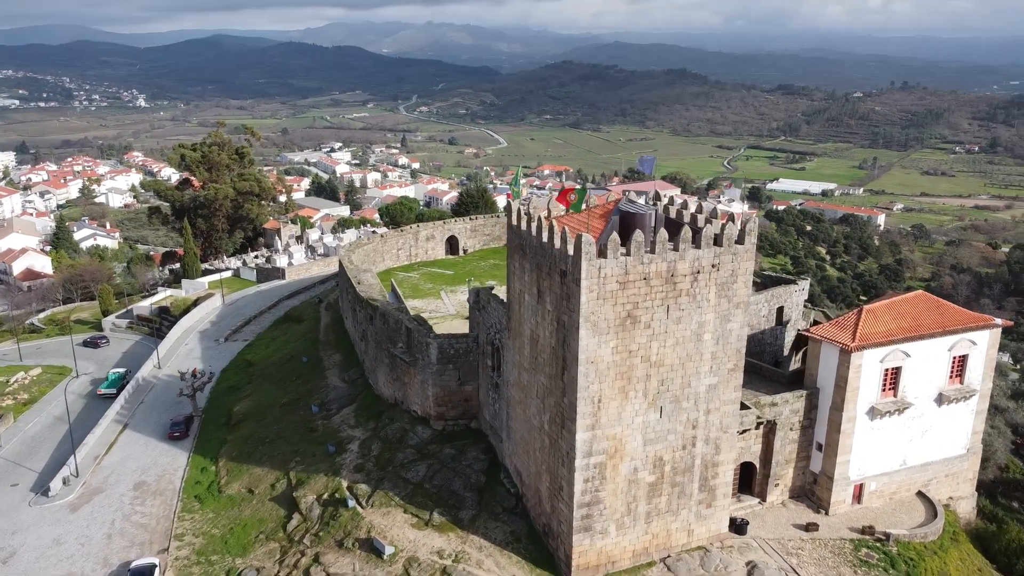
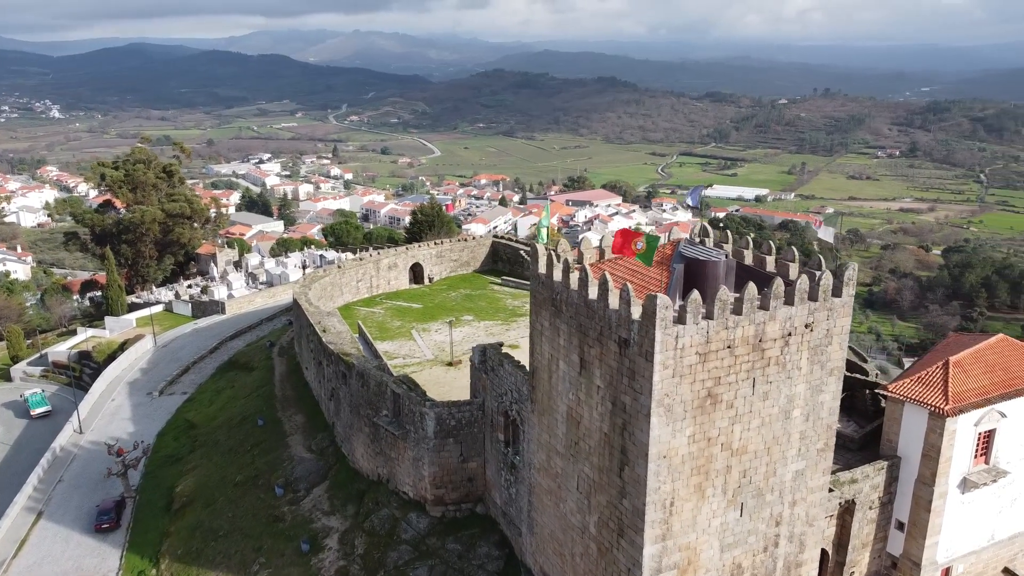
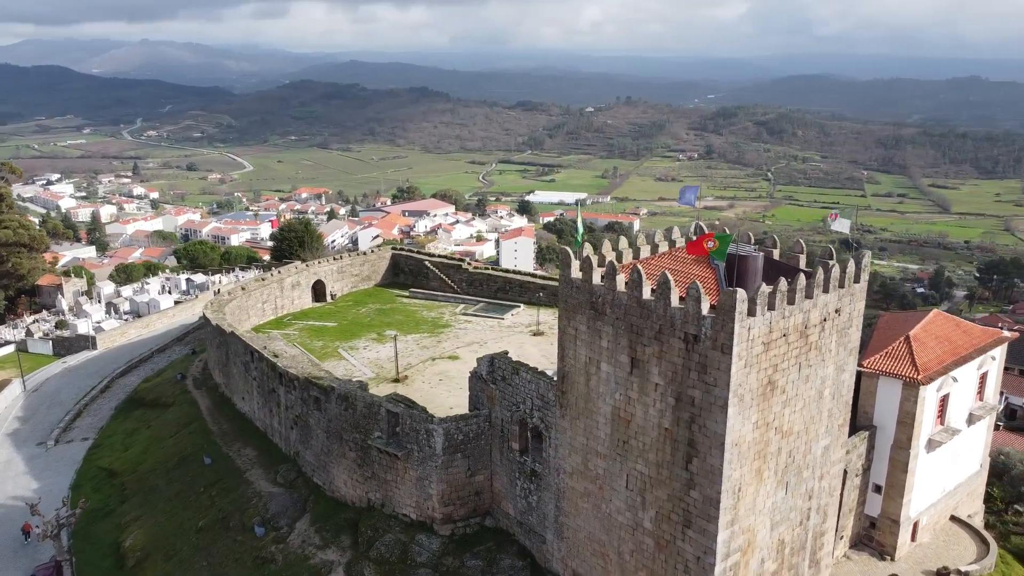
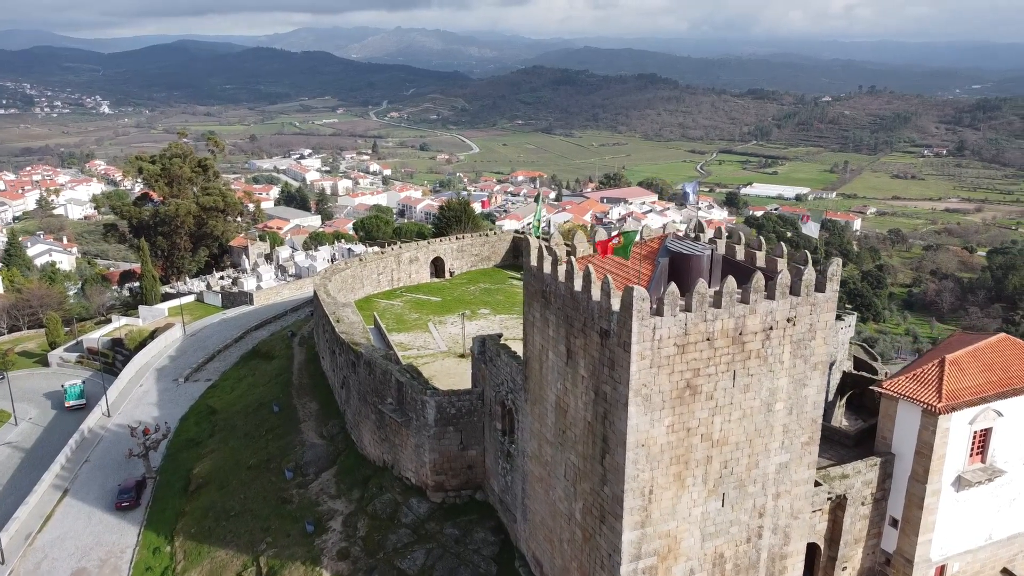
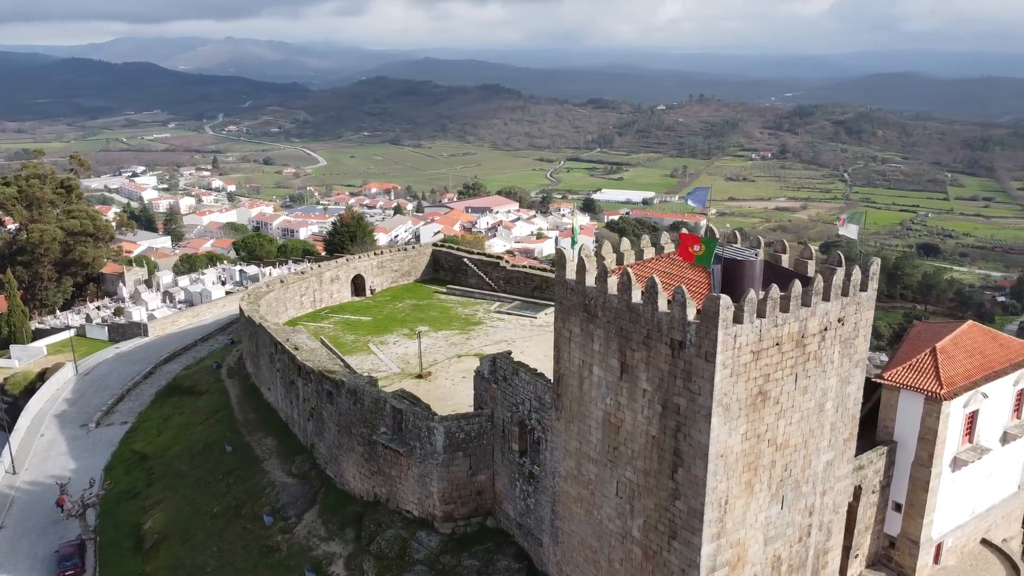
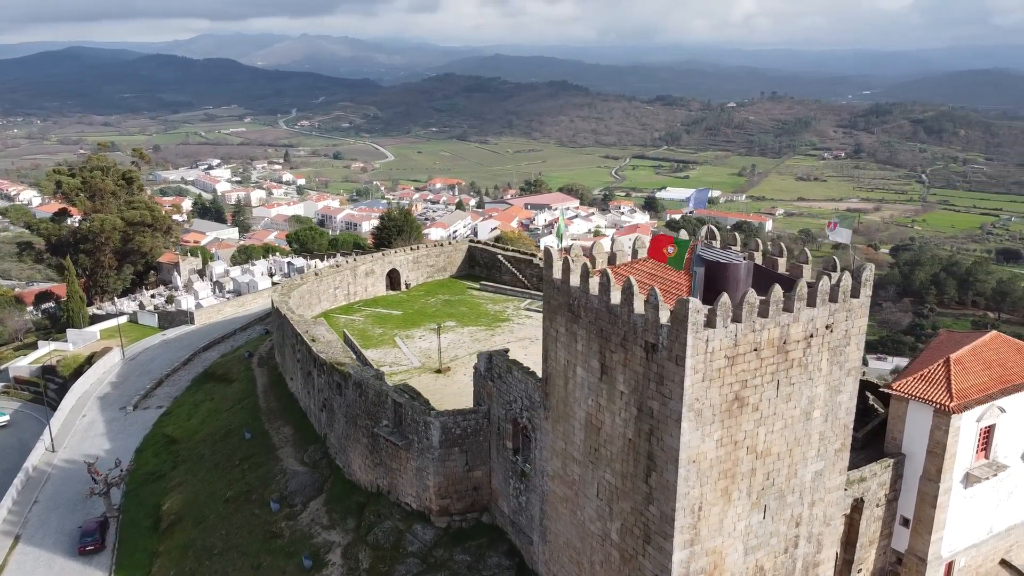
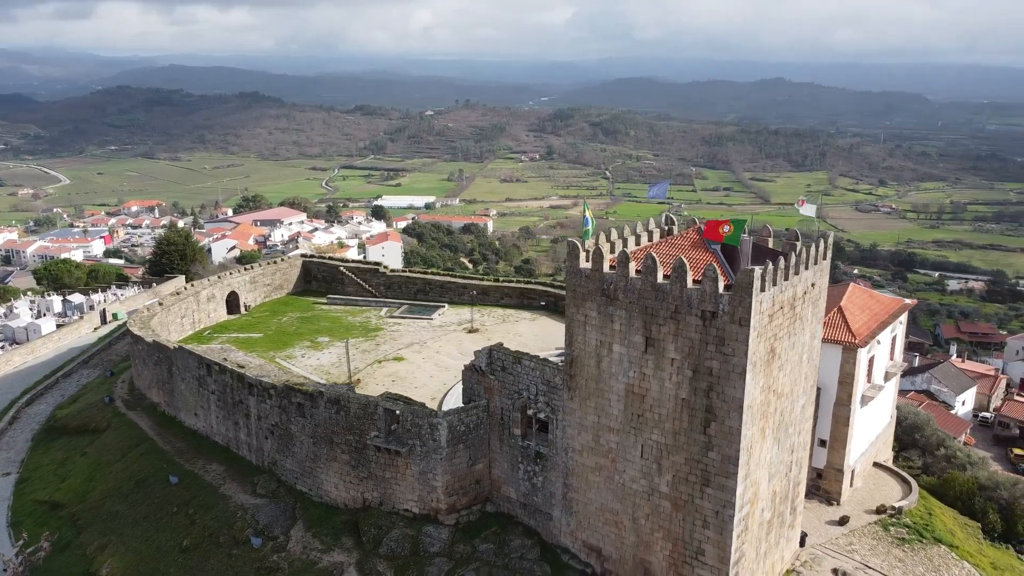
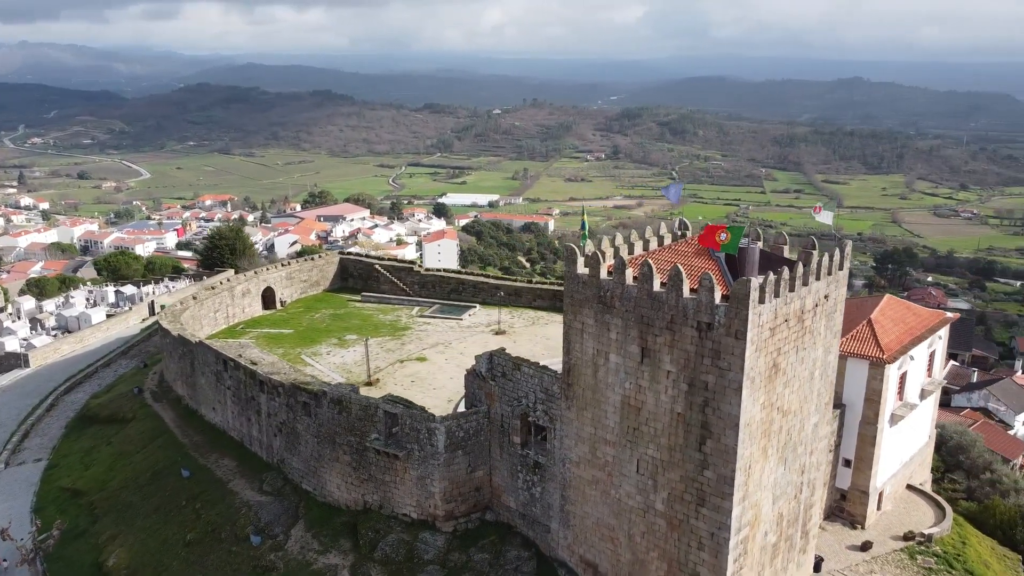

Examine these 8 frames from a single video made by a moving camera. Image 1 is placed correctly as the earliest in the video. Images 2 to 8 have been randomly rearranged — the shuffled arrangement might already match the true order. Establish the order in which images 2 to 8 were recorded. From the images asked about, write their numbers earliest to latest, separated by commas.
4, 2, 6, 5, 3, 8, 7
